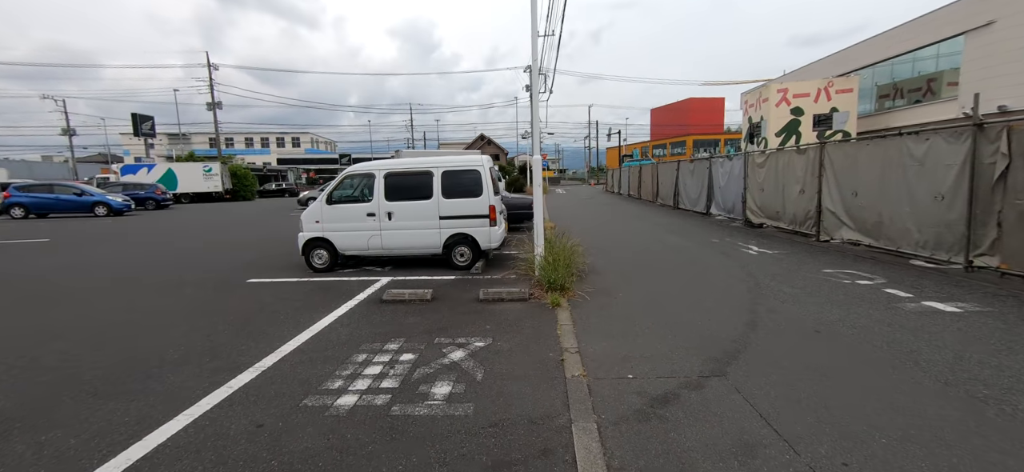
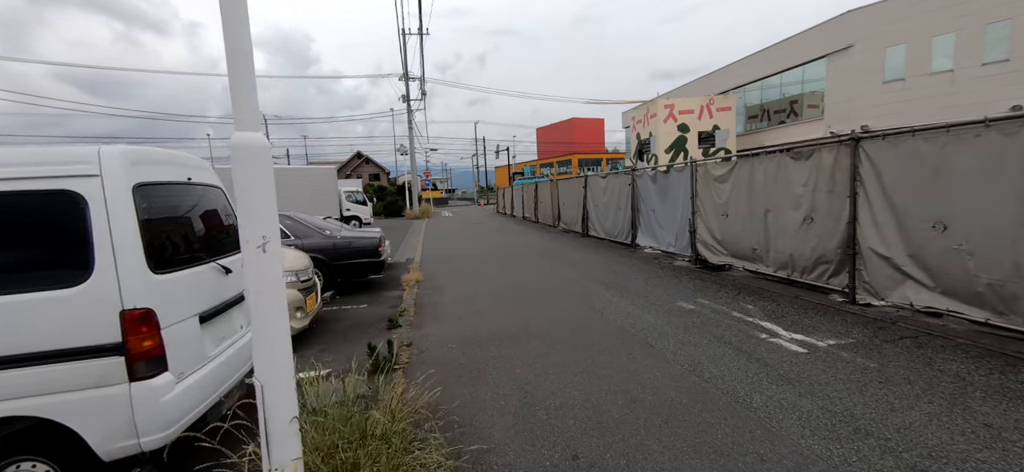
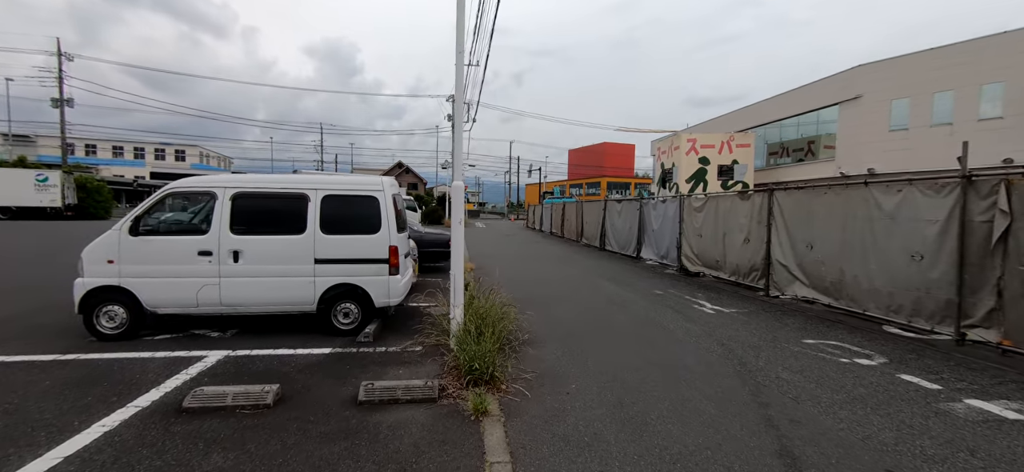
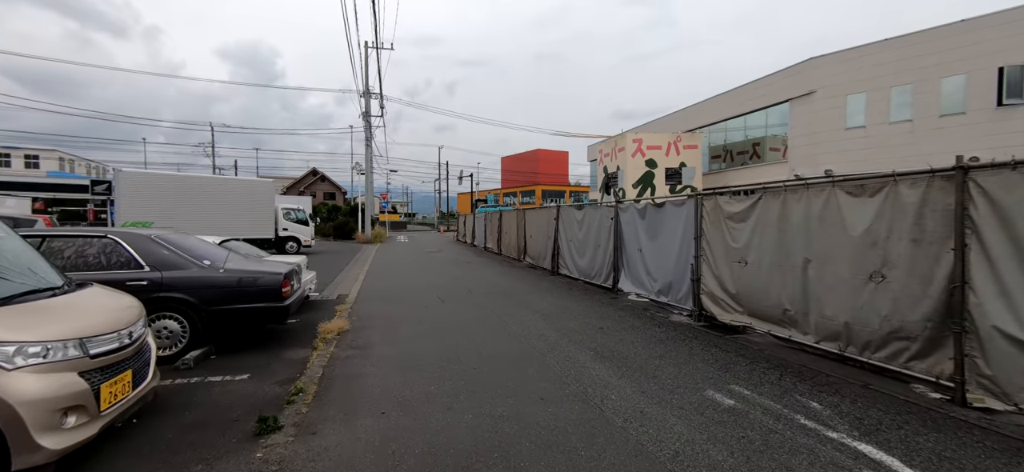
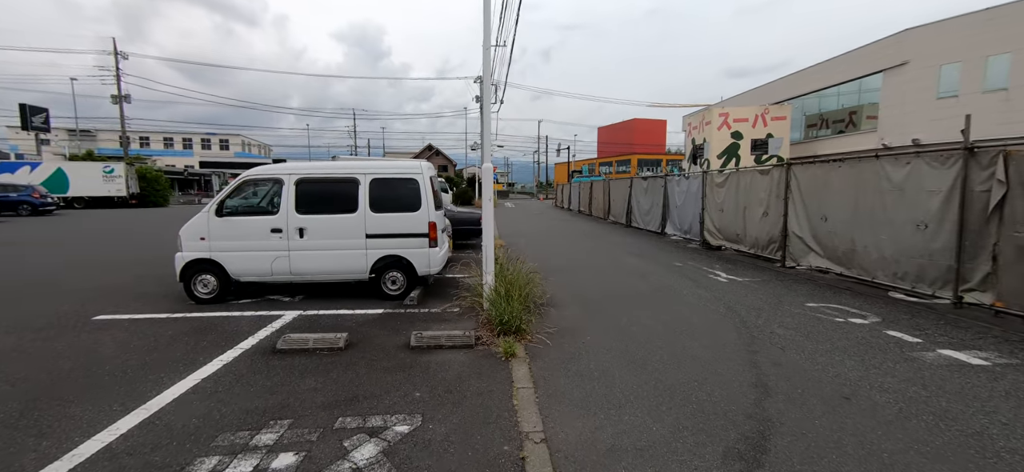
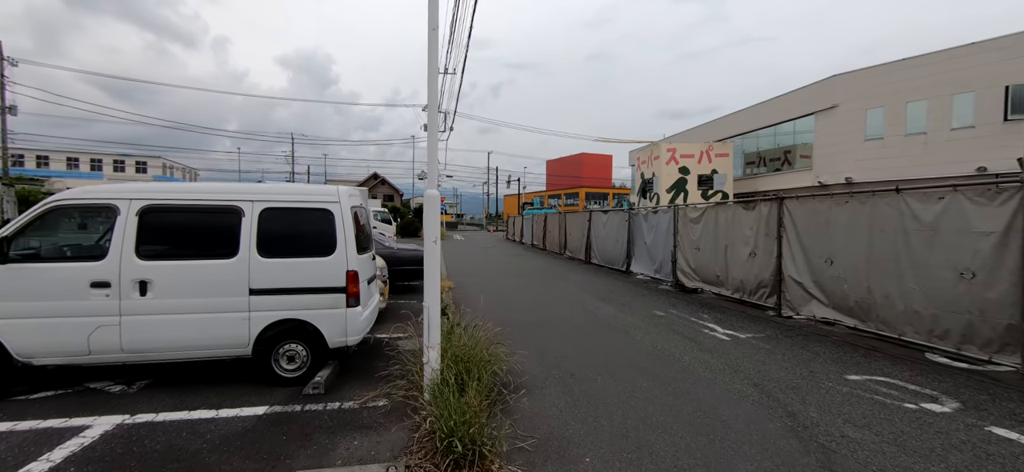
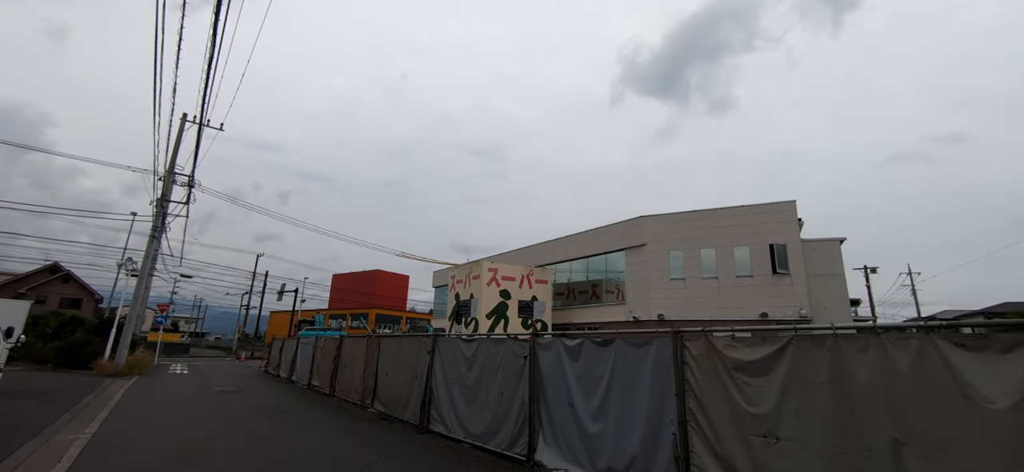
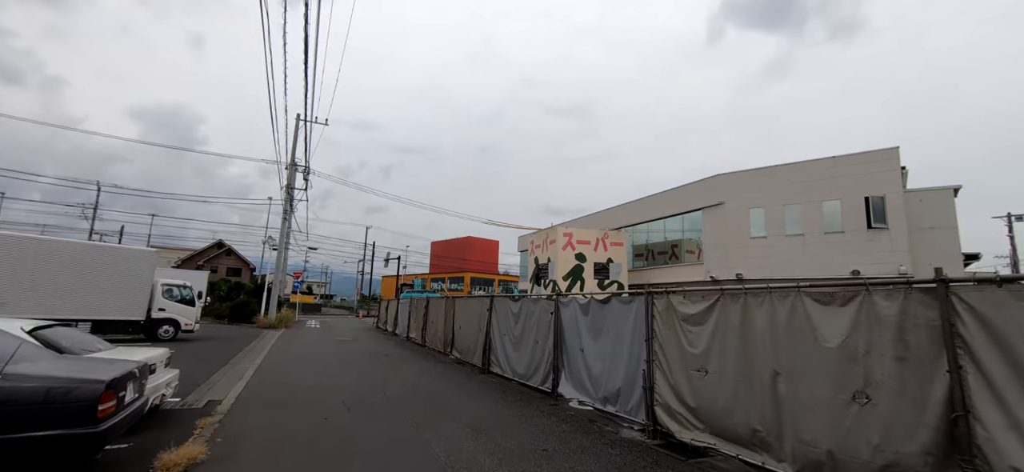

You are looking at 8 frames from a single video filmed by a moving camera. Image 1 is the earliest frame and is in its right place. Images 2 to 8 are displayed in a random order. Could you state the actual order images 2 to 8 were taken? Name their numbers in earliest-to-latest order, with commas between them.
5, 3, 6, 2, 4, 8, 7
